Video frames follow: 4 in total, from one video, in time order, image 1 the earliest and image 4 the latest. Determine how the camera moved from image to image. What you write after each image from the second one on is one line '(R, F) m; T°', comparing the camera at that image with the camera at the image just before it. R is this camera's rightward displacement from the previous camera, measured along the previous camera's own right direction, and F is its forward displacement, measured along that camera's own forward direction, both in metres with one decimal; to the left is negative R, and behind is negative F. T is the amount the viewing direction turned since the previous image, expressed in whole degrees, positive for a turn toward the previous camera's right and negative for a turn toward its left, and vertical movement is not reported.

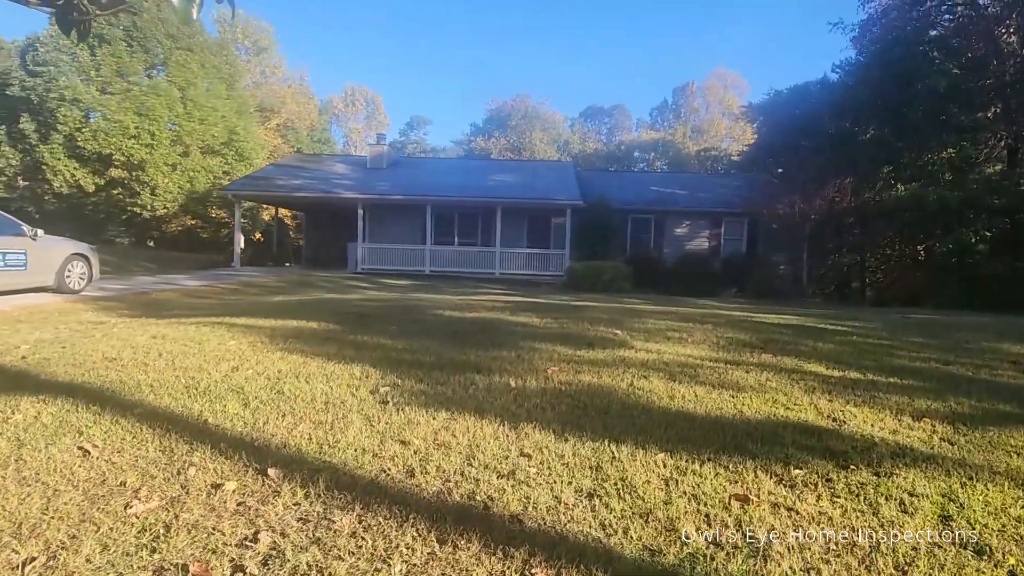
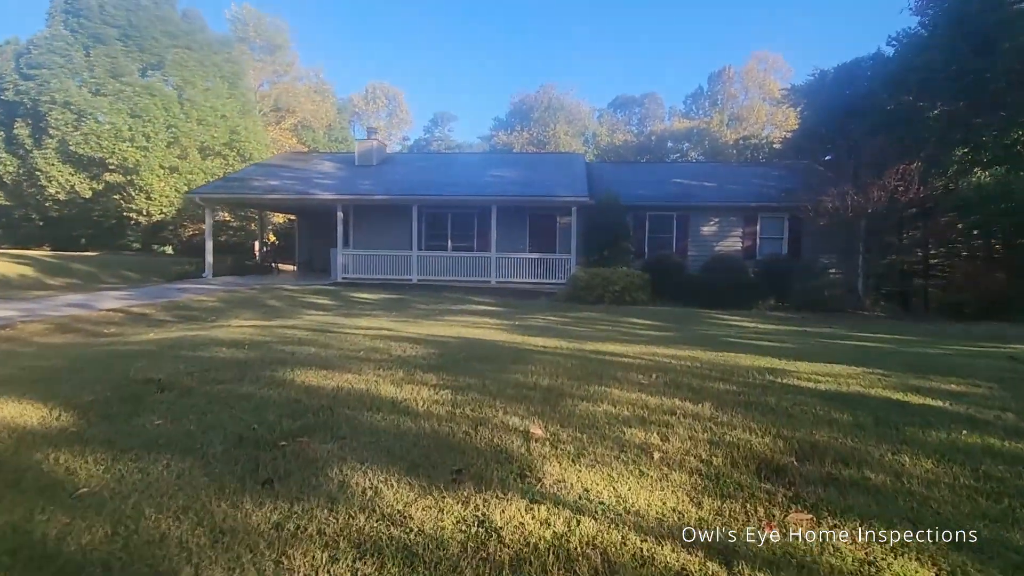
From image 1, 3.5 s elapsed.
(+1.2, +2.4) m; -4°
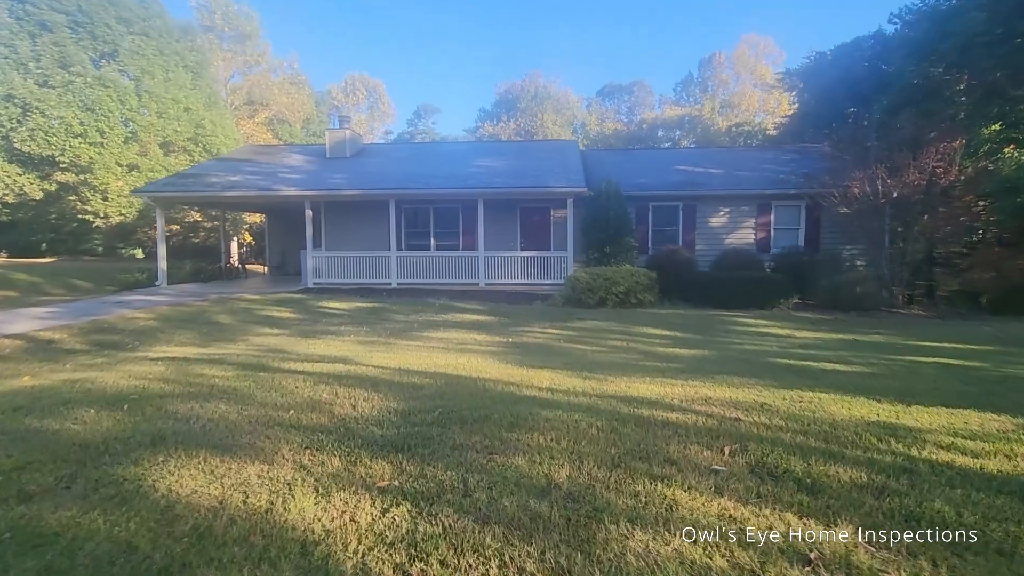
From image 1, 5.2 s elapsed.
(0.0, +1.6) m; +1°
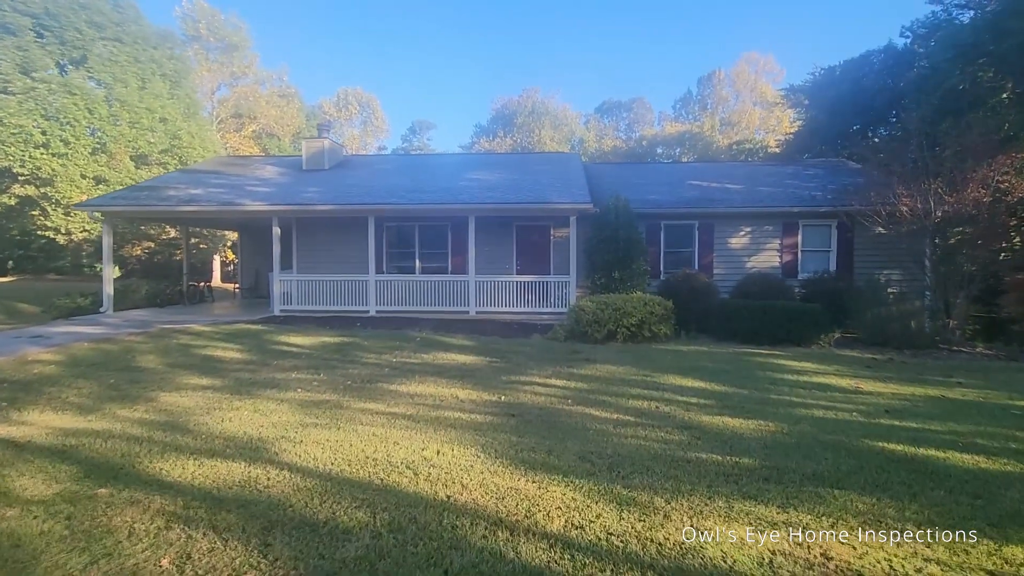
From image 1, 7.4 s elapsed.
(0.0, +1.8) m; 0°
